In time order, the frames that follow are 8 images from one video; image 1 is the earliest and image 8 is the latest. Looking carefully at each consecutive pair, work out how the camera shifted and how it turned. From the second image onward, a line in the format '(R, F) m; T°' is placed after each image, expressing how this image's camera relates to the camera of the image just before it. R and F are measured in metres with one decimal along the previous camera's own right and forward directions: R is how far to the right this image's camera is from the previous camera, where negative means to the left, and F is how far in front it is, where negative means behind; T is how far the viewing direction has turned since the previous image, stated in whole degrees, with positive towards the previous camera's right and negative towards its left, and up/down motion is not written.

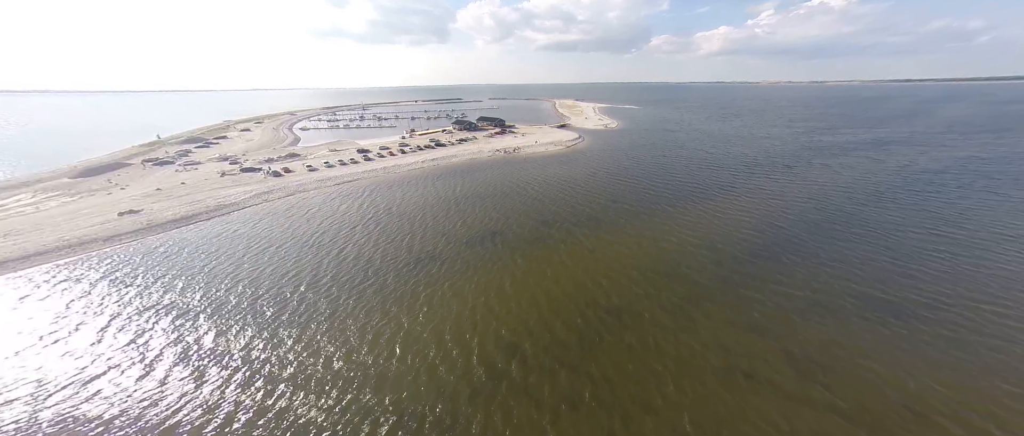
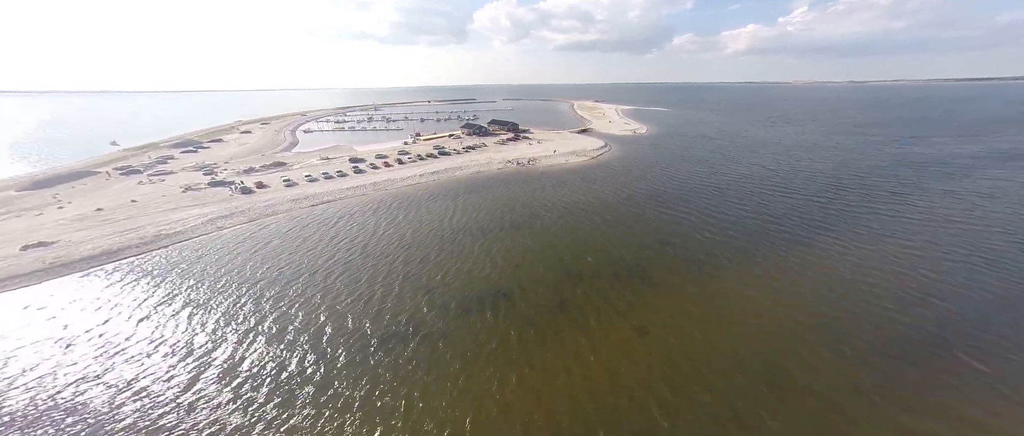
(+1.4, +11.9) m; -4°
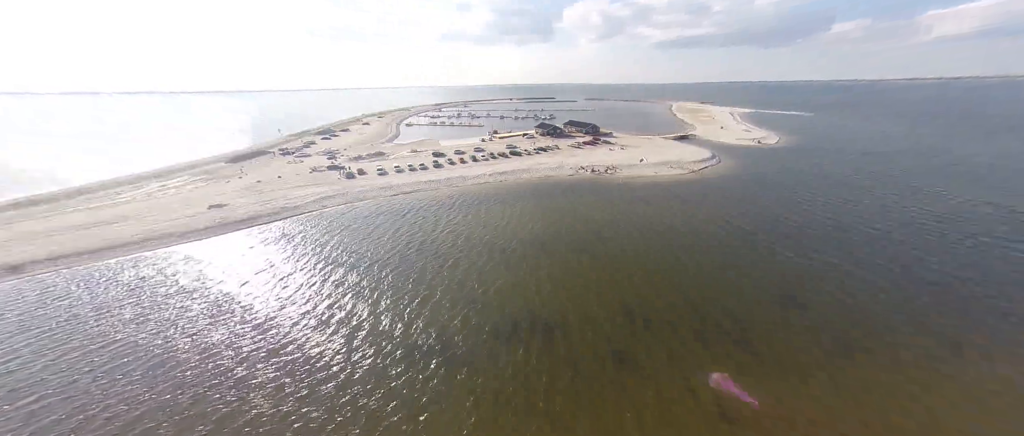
(+2.5, +4.0) m; -17°
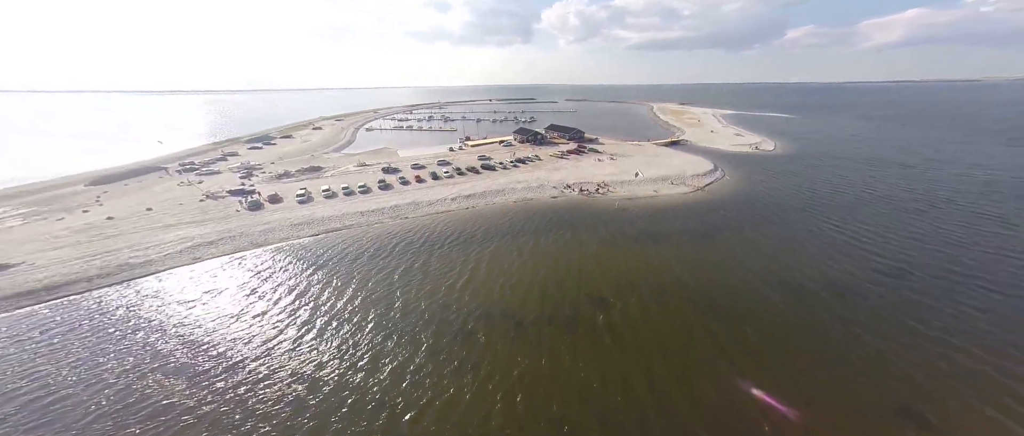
(+2.8, +13.1) m; +3°
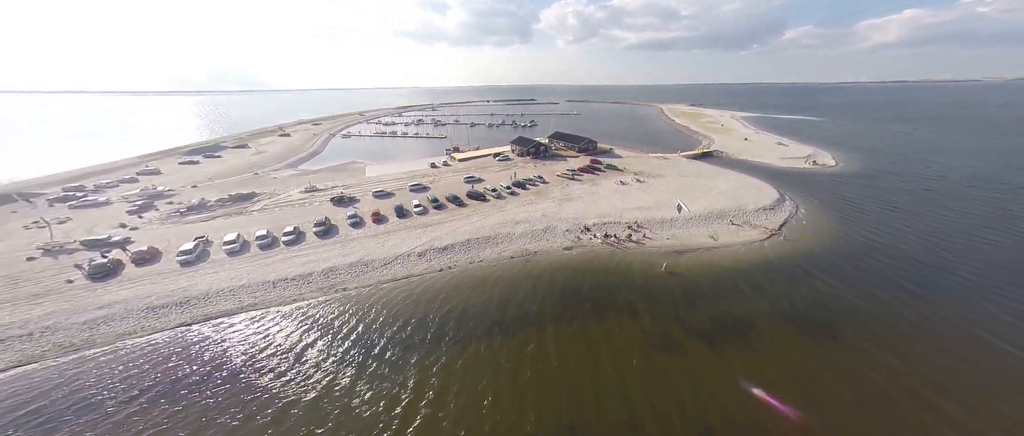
(+0.6, +15.2) m; 0°
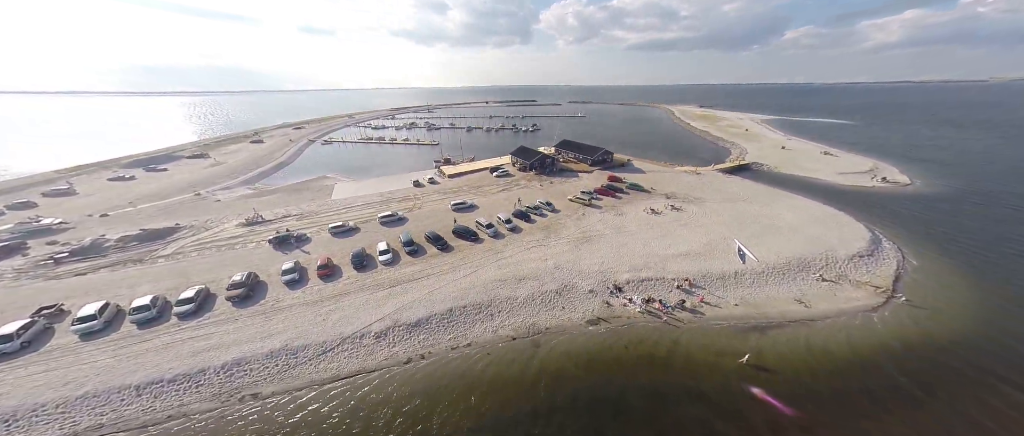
(-0.1, +10.7) m; 0°
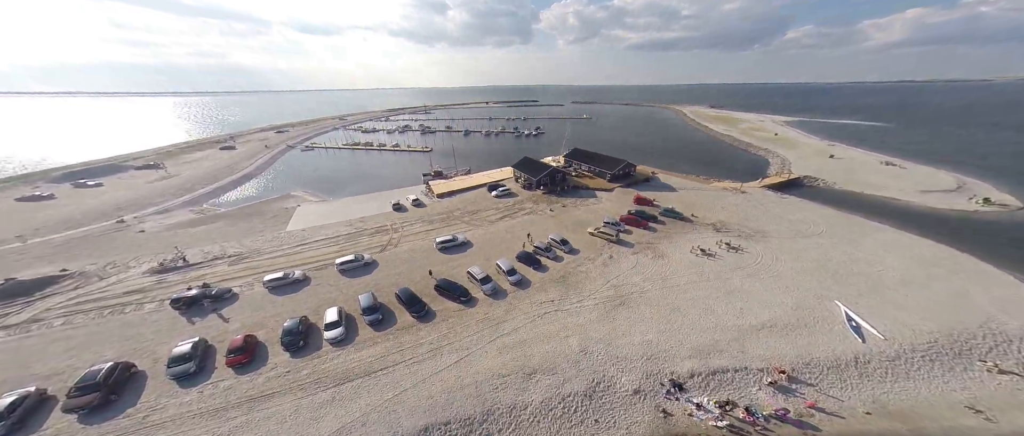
(-0.4, +9.3) m; 0°
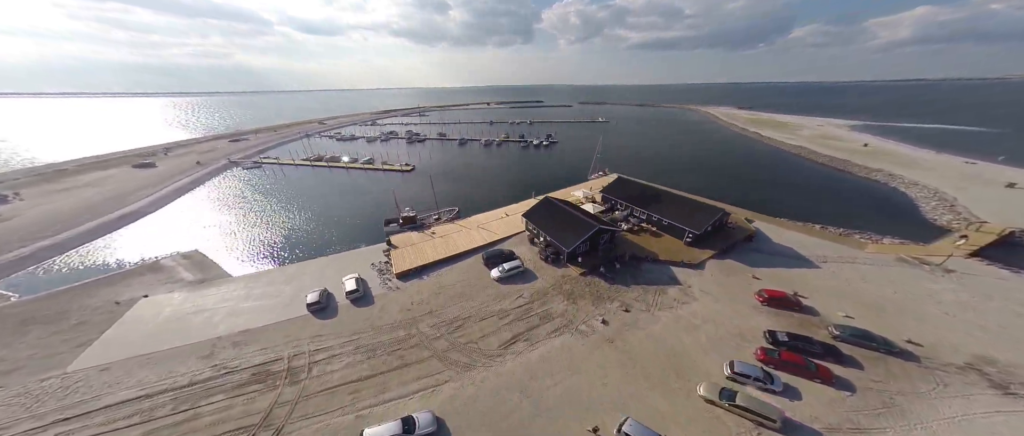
(-1.1, +16.7) m; 0°
